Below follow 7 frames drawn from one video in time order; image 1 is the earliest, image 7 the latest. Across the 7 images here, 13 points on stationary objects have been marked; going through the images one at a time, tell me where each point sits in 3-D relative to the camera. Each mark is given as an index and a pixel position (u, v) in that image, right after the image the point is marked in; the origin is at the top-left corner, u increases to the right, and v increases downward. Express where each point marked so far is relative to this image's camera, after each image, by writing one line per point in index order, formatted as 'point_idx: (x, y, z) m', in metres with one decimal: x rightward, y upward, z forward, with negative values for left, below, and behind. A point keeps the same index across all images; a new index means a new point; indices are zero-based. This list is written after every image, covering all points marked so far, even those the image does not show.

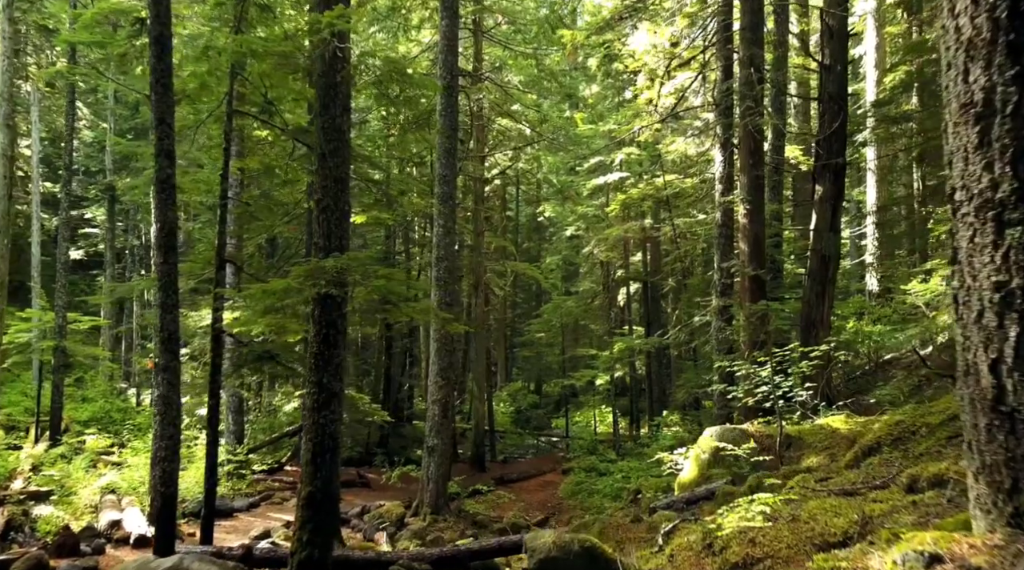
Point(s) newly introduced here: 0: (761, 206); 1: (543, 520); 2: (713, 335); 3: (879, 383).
0: (+4.0, +1.3, +14.5) m
1: (+0.6, -5.0, +18.9) m
2: (+3.4, -0.9, +15.3) m
3: (+6.1, -1.6, +14.7) m
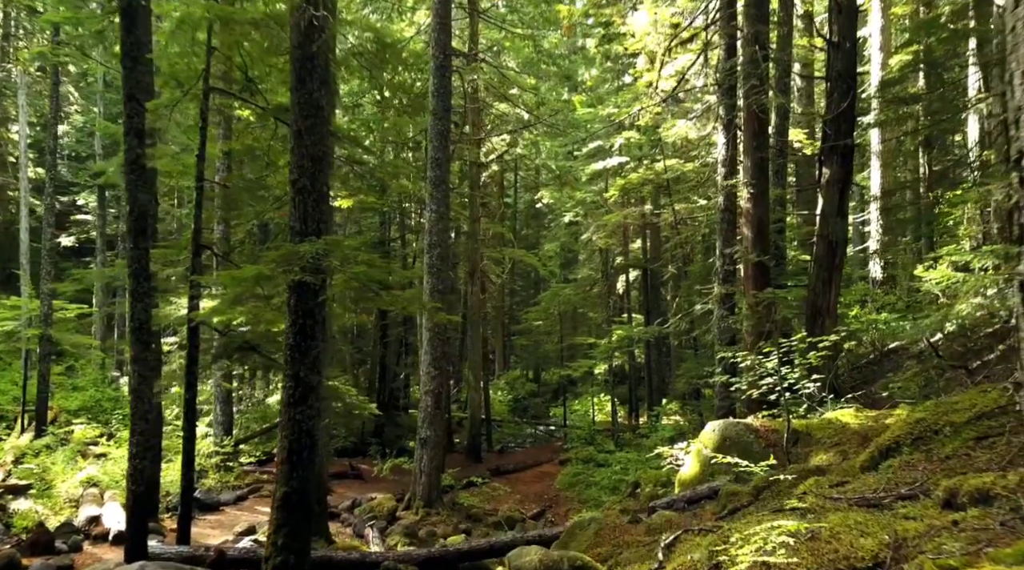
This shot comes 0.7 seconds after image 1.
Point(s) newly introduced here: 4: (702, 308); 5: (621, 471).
0: (+4.0, +1.5, +14.0) m
1: (+0.5, -4.7, +18.4) m
2: (+3.4, -0.7, +14.8) m
3: (+6.0, -1.4, +14.2) m
4: (+3.3, -0.4, +15.4) m
5: (+2.4, -4.1, +19.9) m
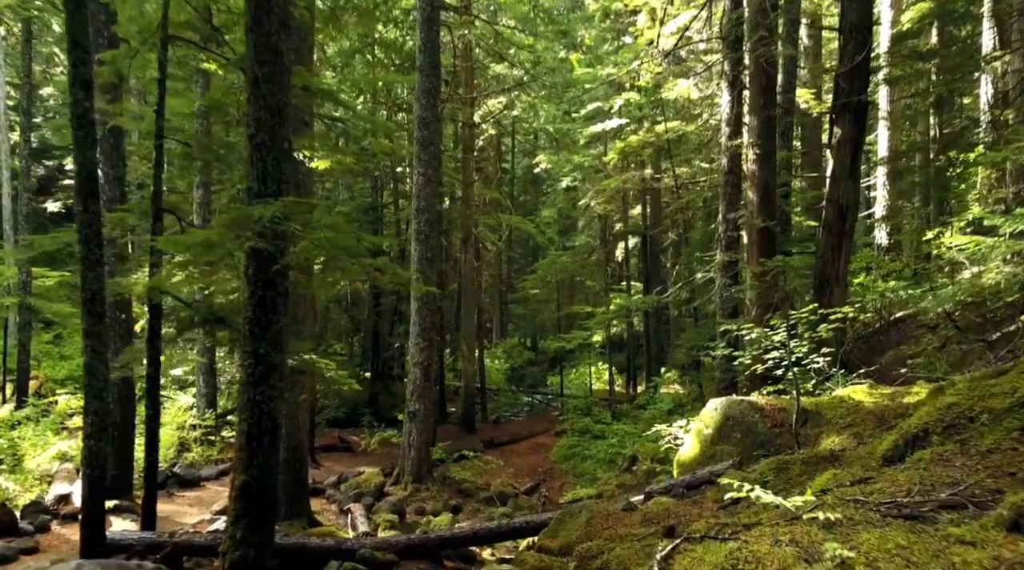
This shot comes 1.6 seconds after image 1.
0: (+3.8, +2.0, +13.1) m
1: (+0.4, -4.0, +17.8) m
2: (+3.2, -0.1, +14.1) m
3: (+5.8, -0.9, +13.5) m
4: (+3.1, +0.1, +14.6) m
5: (+2.2, -3.4, +19.2) m
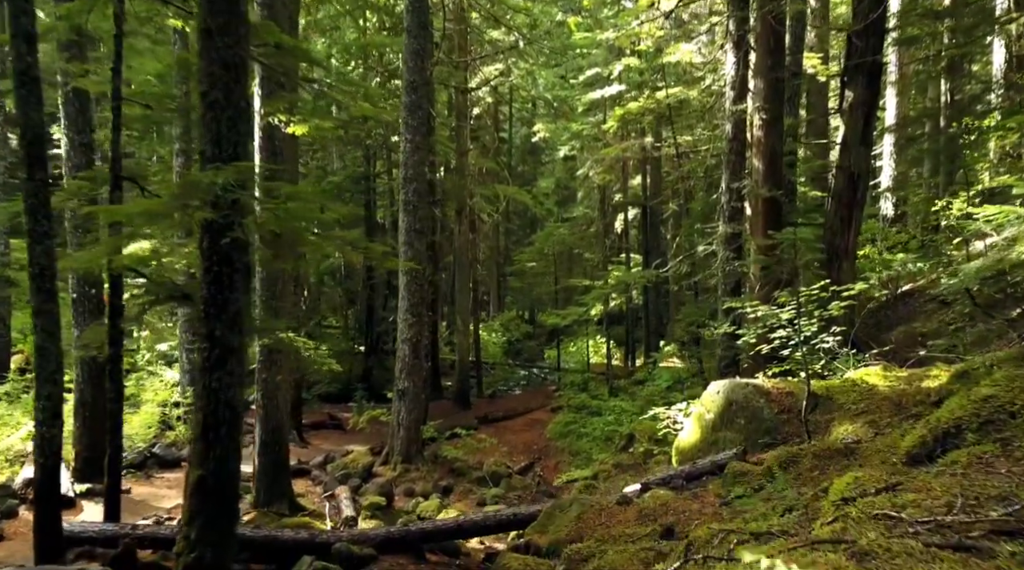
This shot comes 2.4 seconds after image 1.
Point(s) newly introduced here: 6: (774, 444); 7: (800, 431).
0: (+3.7, +2.3, +12.4) m
1: (+0.3, -3.5, +17.2) m
2: (+3.1, +0.3, +13.4) m
3: (+5.7, -0.5, +12.8) m
4: (+3.0, +0.5, +13.9) m
5: (+2.1, -2.8, +18.6) m
6: (+2.4, -1.4, +8.1) m
7: (+2.6, -1.3, +8.1) m
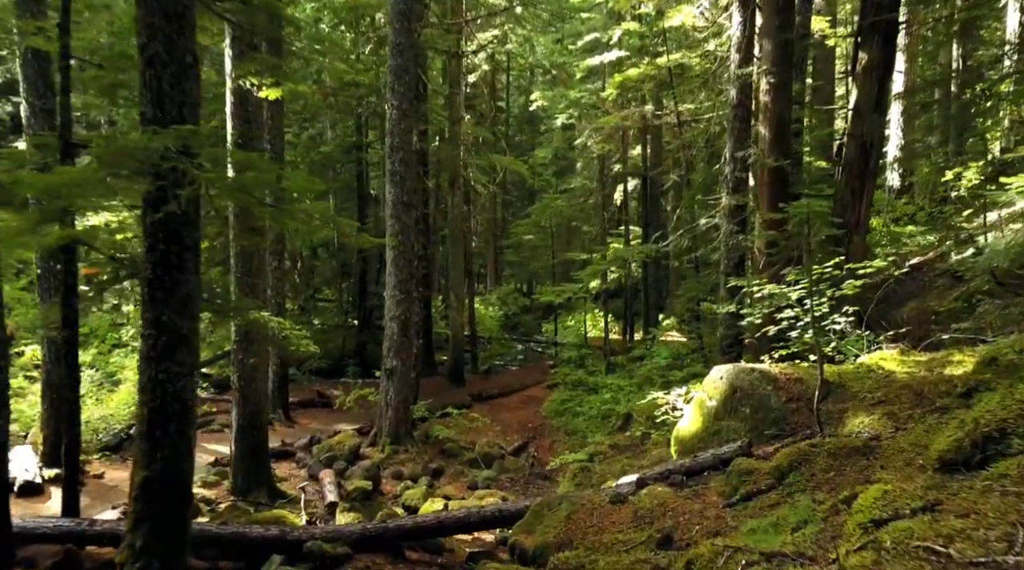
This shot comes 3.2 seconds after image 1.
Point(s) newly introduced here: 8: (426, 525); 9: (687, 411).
0: (+3.6, +2.7, +11.6) m
1: (+0.2, -3.0, +16.6) m
2: (+3.0, +0.6, +12.7) m
3: (+5.6, -0.2, +12.2) m
4: (+2.9, +0.9, +13.2) m
5: (+2.0, -2.3, +18.0) m
6: (+2.3, -1.3, +7.5) m
7: (+2.5, -1.1, +7.4) m
8: (-0.8, -2.1, +8.0) m
9: (+1.7, -1.2, +8.5) m
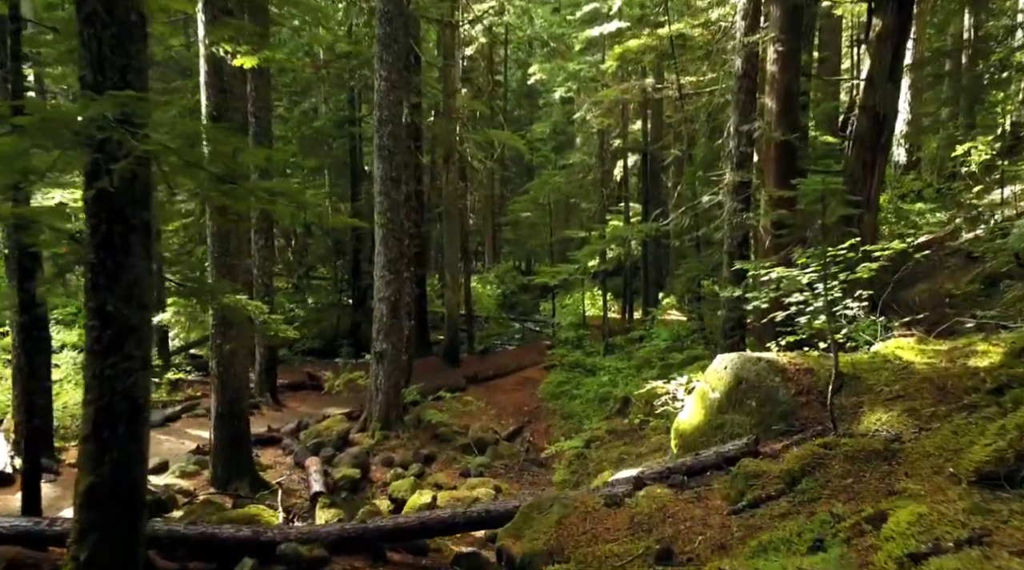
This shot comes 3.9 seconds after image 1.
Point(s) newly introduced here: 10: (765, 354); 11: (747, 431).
0: (+3.5, +2.9, +11.0) m
1: (+0.1, -2.7, +16.1) m
2: (+2.9, +0.9, +12.1) m
3: (+5.5, 0.0, +11.6) m
4: (+2.8, +1.2, +12.6) m
5: (+1.9, -1.9, +17.5) m
6: (+2.2, -1.1, +6.9) m
7: (+2.4, -1.0, +6.9) m
8: (-0.9, -2.0, +7.4) m
9: (+1.6, -1.0, +7.9) m
10: (+2.1, -0.6, +7.5) m
11: (+1.9, -1.2, +7.1) m
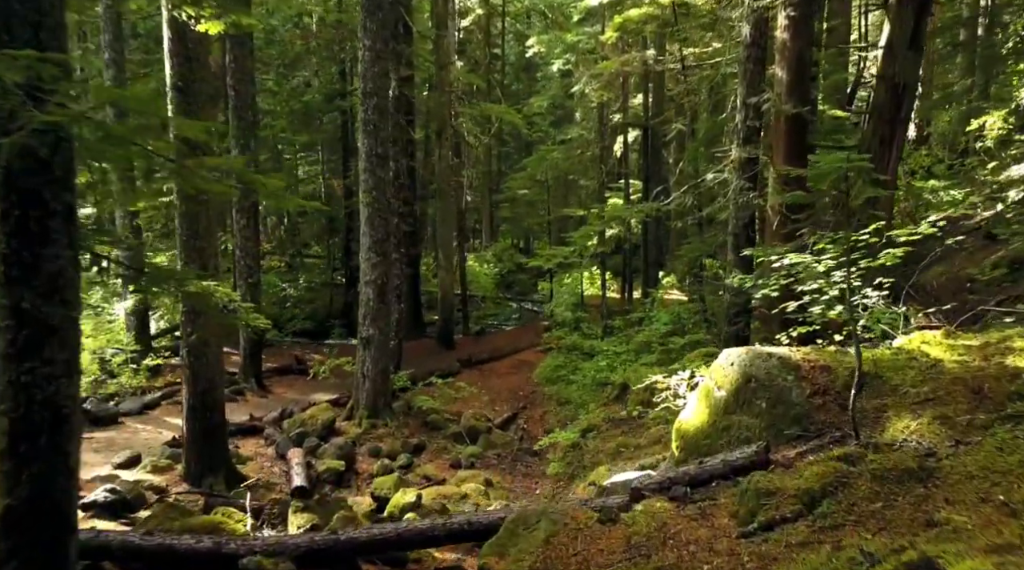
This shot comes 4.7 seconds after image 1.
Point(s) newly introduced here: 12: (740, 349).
0: (+3.4, +3.1, +10.2) m
1: (0.0, -2.3, +15.5) m
2: (+2.8, +1.1, +11.4) m
3: (+5.4, +0.2, +10.9) m
4: (+2.7, +1.4, +11.9) m
5: (+1.8, -1.6, +16.9) m
6: (+2.1, -1.1, +6.2) m
7: (+2.3, -0.9, +6.2) m
8: (-1.0, -1.9, +6.8) m
9: (+1.5, -0.9, +7.2) m
10: (+2.0, -0.5, +6.8) m
11: (+1.8, -1.1, +6.5) m
12: (+1.8, -0.5, +6.9) m
